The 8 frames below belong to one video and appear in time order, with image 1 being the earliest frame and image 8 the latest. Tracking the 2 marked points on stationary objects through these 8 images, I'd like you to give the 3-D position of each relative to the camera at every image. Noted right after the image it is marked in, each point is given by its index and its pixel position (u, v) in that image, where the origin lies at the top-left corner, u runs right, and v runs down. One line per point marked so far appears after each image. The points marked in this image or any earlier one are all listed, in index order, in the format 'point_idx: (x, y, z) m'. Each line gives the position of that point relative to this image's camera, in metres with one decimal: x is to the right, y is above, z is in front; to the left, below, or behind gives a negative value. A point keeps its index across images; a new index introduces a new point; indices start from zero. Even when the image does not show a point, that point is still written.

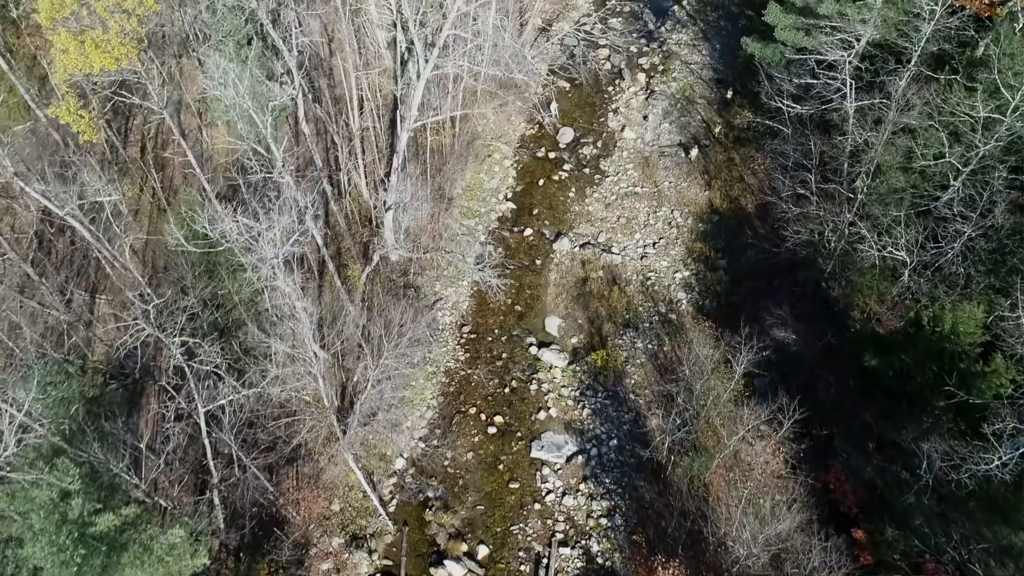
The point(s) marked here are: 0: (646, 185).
0: (+3.4, +2.6, +17.8) m
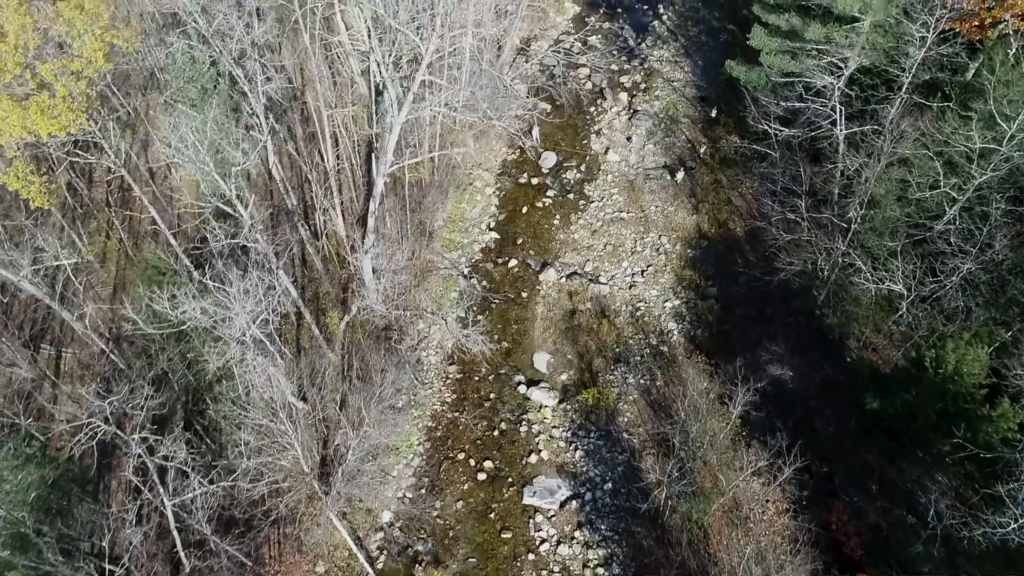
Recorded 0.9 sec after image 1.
0: (+2.9, +1.9, +17.4) m
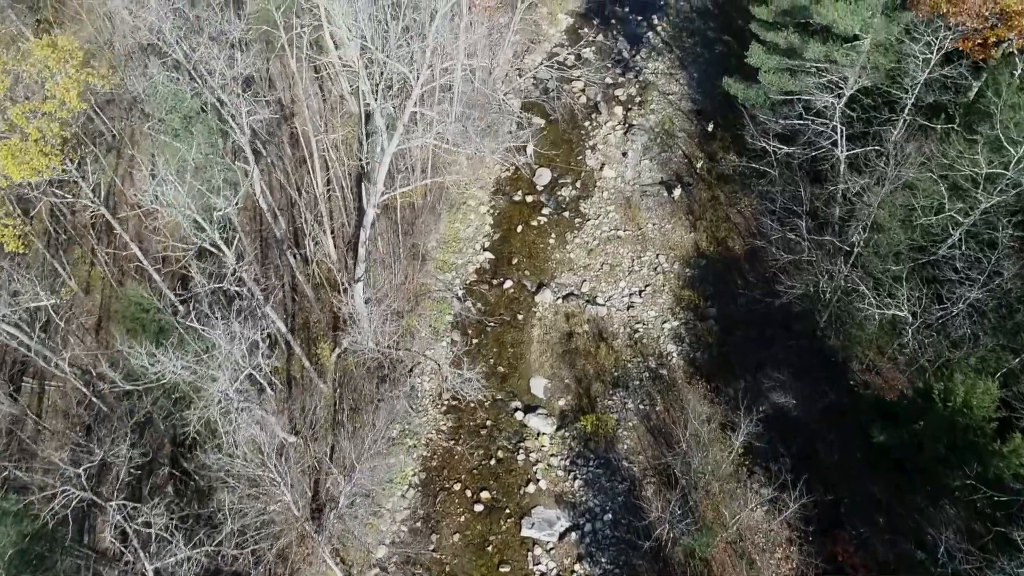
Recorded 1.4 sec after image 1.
0: (+2.8, +1.5, +17.1) m
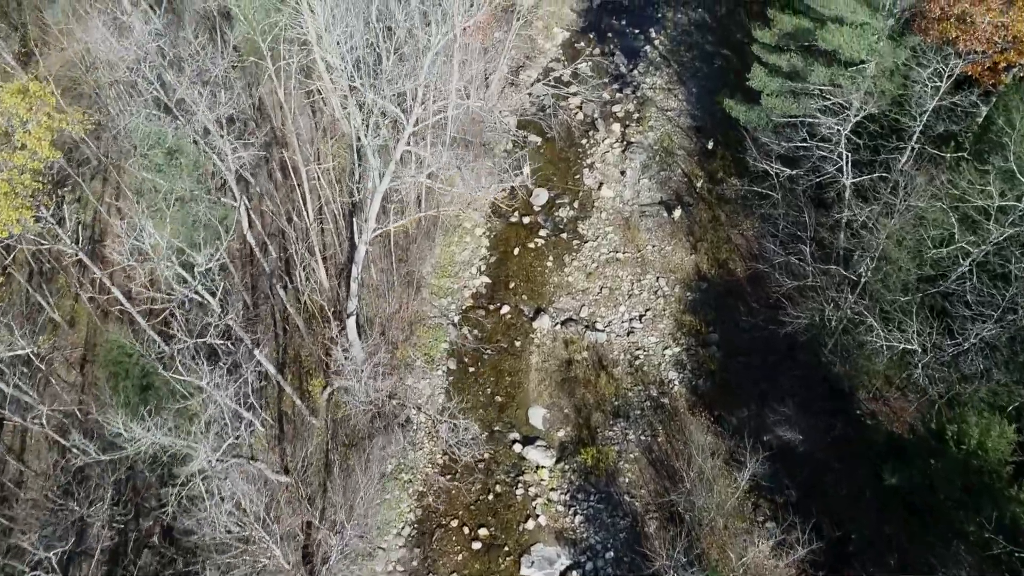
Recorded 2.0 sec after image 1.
0: (+2.7, +0.9, +16.7) m
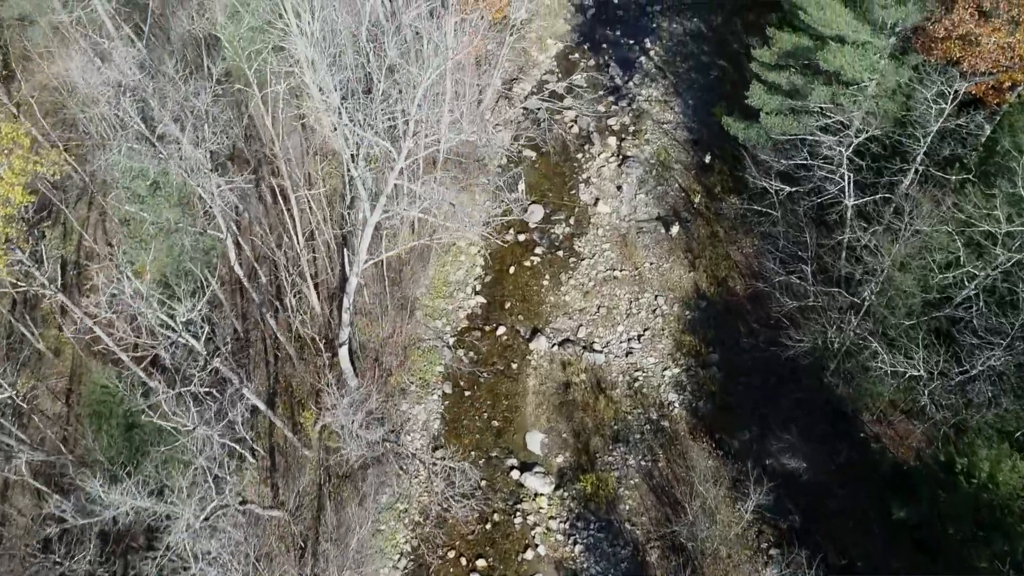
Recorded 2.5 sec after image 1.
0: (+2.6, +0.5, +16.4) m
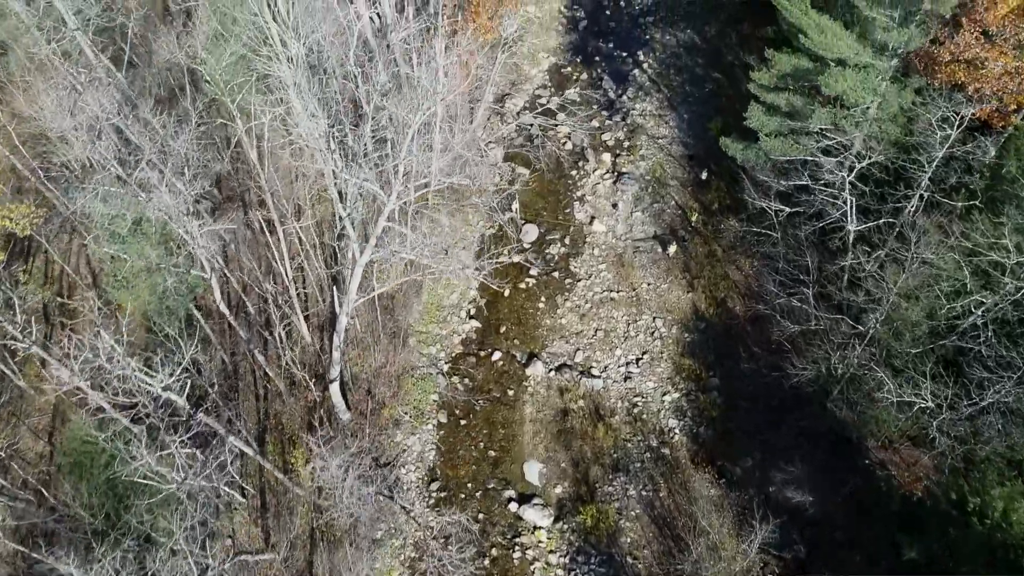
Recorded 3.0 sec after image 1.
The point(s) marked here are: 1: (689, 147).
0: (+2.5, 0.0, +16.1) m
1: (+4.6, +3.7, +18.6) m
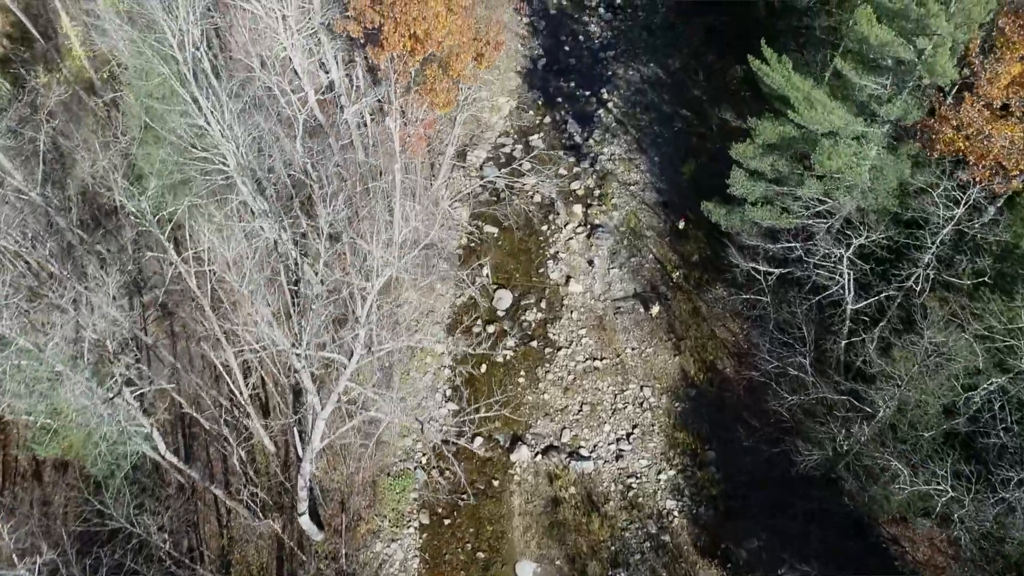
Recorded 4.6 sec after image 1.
0: (+2.0, -1.5, +15.2) m
1: (+3.8, +2.4, +17.8) m
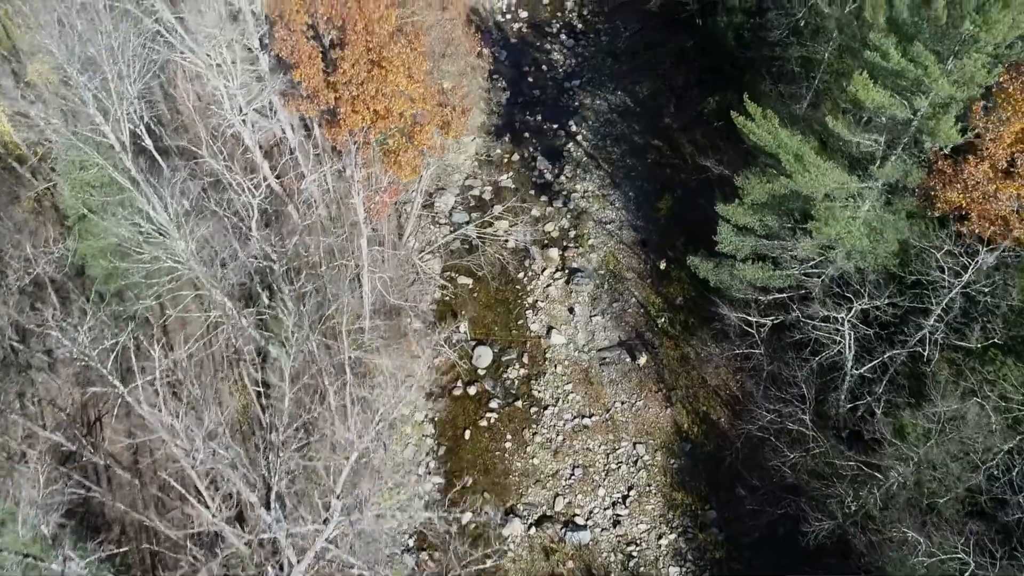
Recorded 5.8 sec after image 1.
0: (+1.7, -2.6, +14.5) m
1: (+3.1, +1.4, +17.2) m
